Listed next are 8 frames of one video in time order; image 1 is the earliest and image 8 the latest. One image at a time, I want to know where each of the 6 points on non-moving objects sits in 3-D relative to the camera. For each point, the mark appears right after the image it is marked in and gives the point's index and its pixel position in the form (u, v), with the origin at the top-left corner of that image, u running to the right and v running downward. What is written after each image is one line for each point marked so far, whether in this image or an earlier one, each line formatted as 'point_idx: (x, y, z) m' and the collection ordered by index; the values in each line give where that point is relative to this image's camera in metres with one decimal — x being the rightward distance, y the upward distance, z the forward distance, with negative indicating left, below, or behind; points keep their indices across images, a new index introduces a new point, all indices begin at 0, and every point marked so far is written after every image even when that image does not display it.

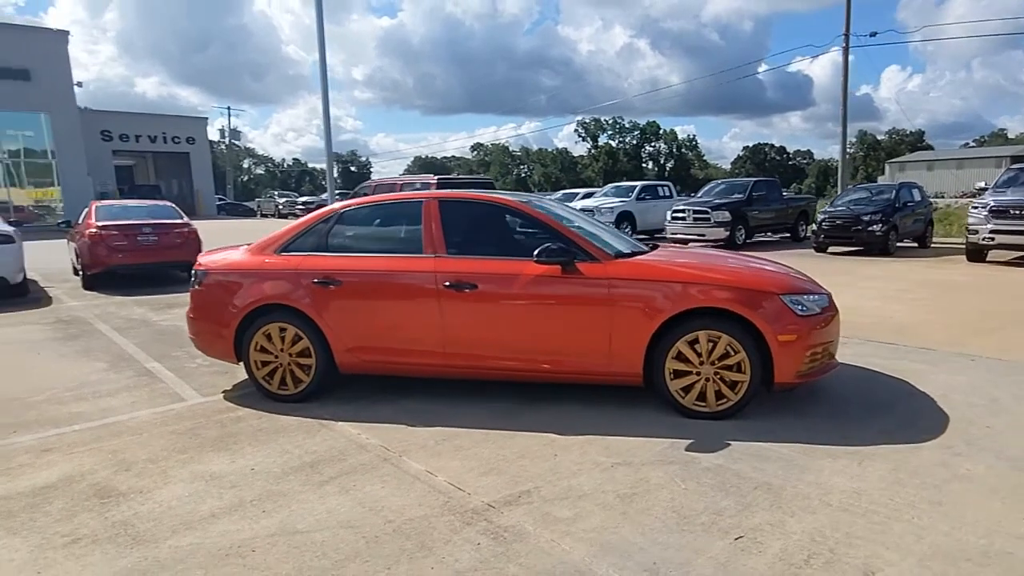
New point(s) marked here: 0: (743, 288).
0: (+1.6, 0.0, +4.4) m
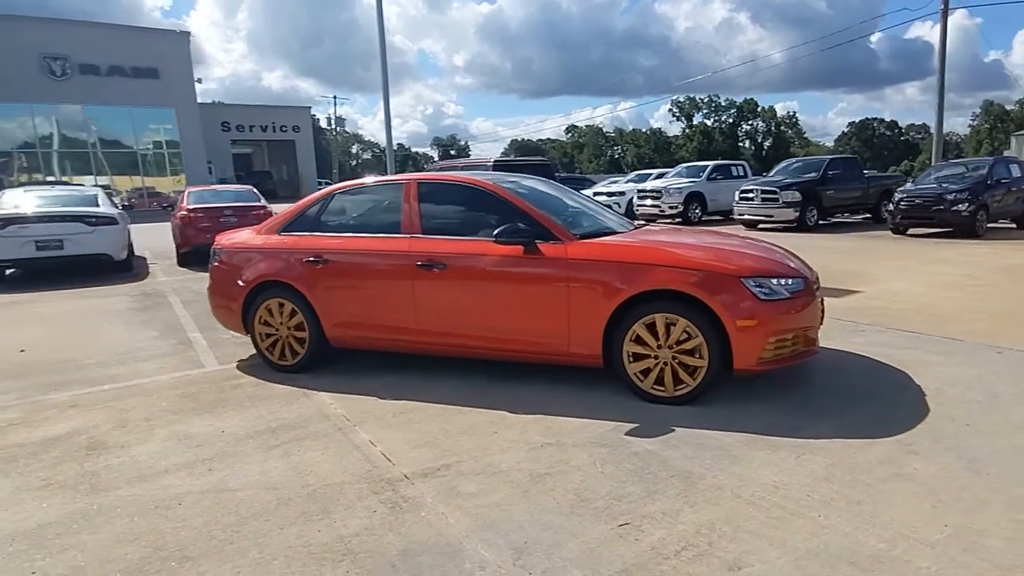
0: (+1.2, +0.1, +4.2) m
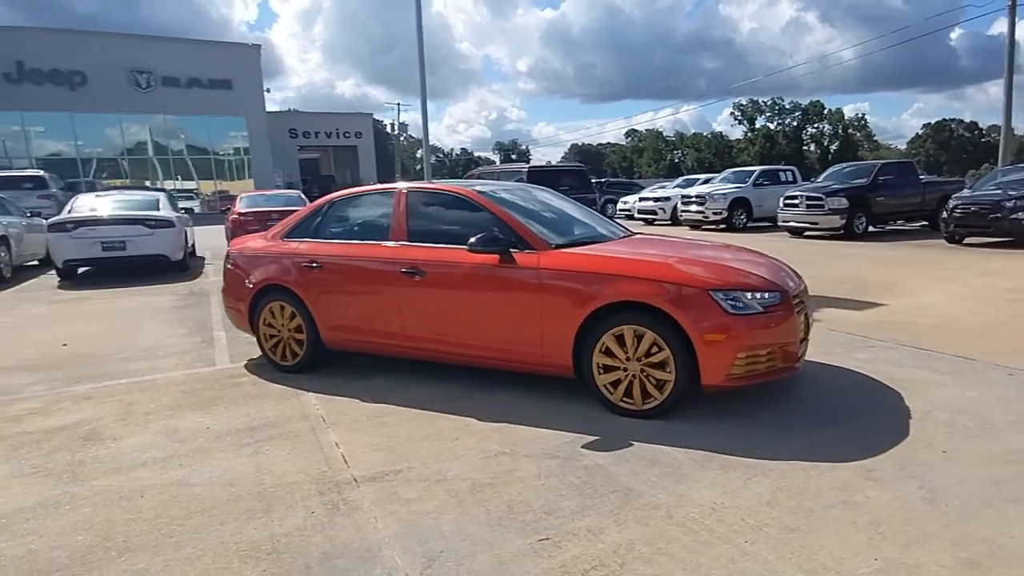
0: (+1.0, 0.0, +4.1) m
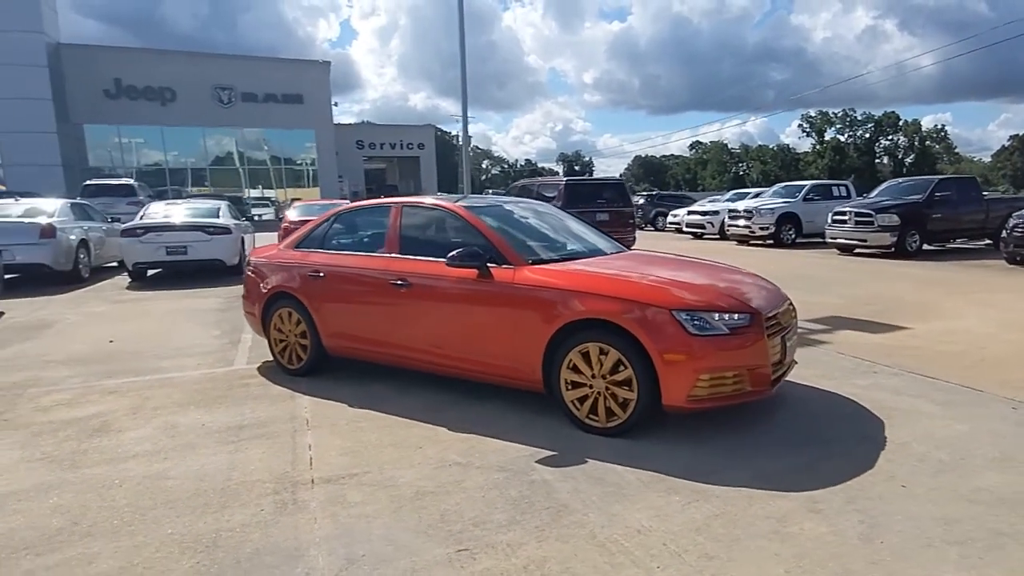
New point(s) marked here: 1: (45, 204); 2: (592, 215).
0: (+0.8, -0.1, +4.0) m
1: (-10.7, +1.9, +14.8) m
2: (+1.6, +1.5, +12.8) m
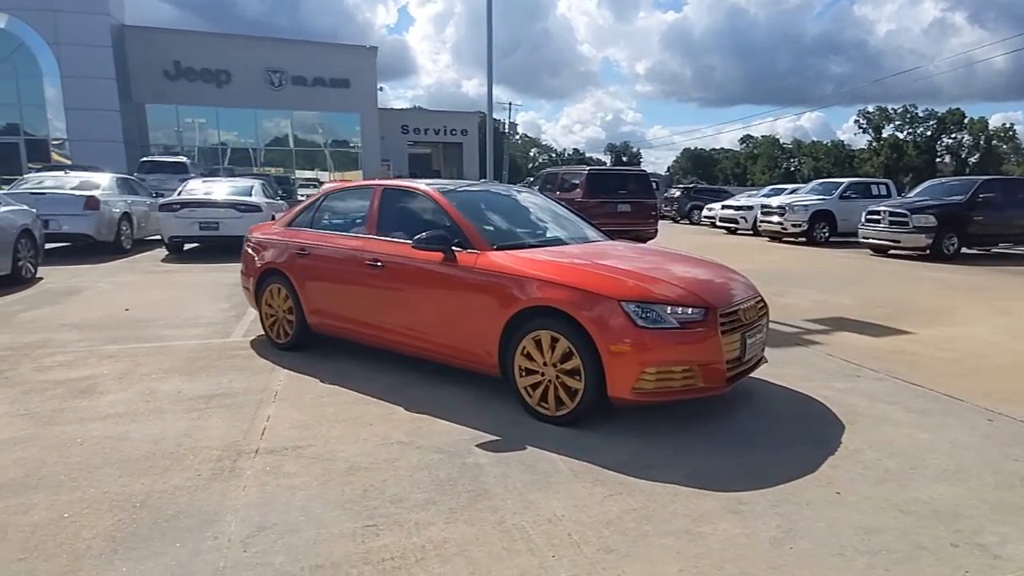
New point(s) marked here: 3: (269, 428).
0: (+0.4, 0.0, +4.0) m
1: (-10.1, +2.7, +15.5) m
2: (+2.0, +1.6, +12.6) m
3: (-1.6, -0.9, +4.3) m
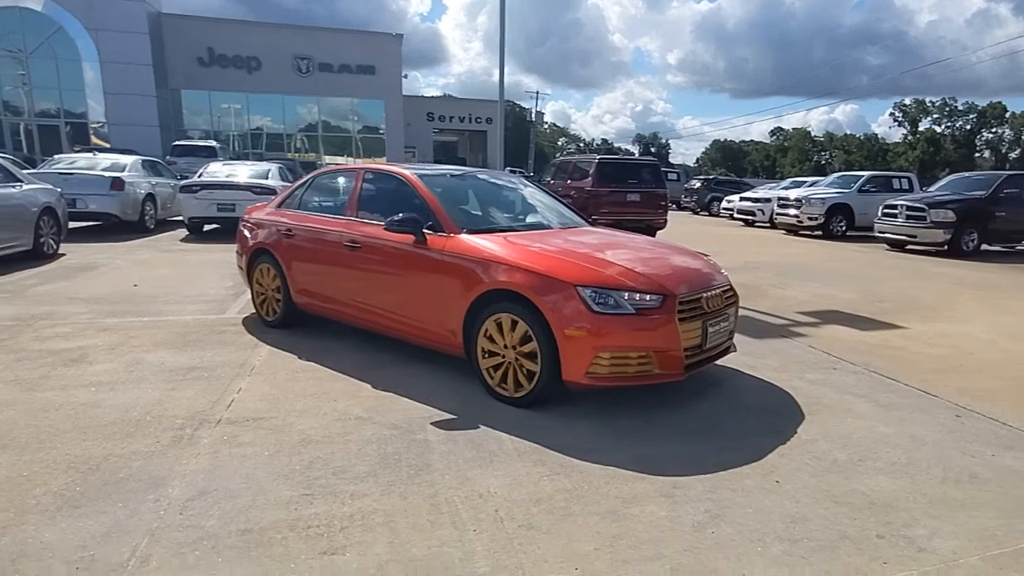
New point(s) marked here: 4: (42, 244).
0: (+0.2, +0.1, +4.0) m
1: (-9.7, +3.2, +15.9) m
2: (+2.1, +1.8, +12.5) m
3: (-1.9, -0.8, +4.4) m
4: (-8.3, +0.8, +11.3) m
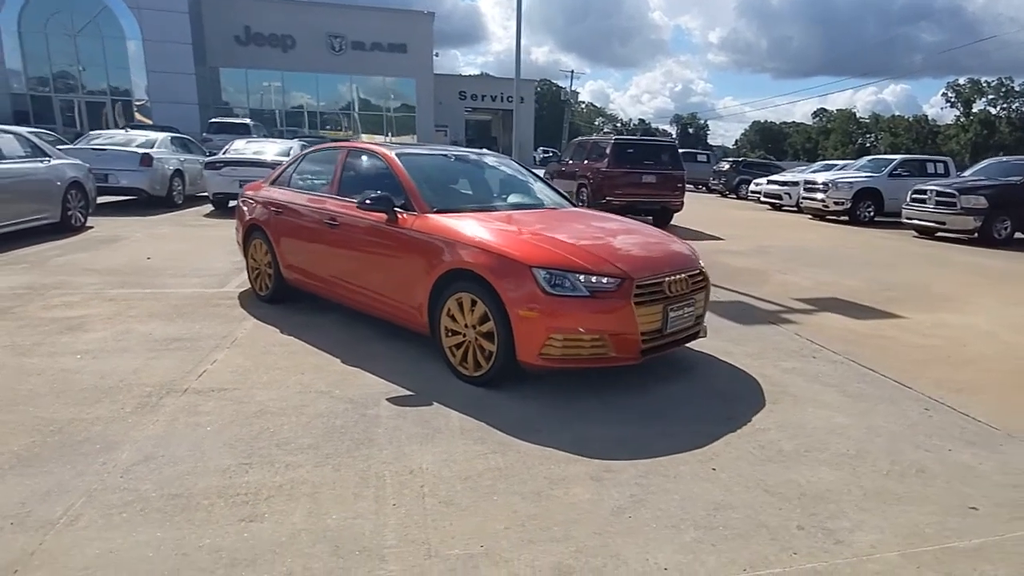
0: (-0.1, +0.2, +3.9) m
1: (-9.2, +3.9, +16.3) m
2: (+2.4, +2.2, +12.3) m
3: (-2.1, -0.6, +4.5) m
4: (-8.1, +1.3, +11.8) m
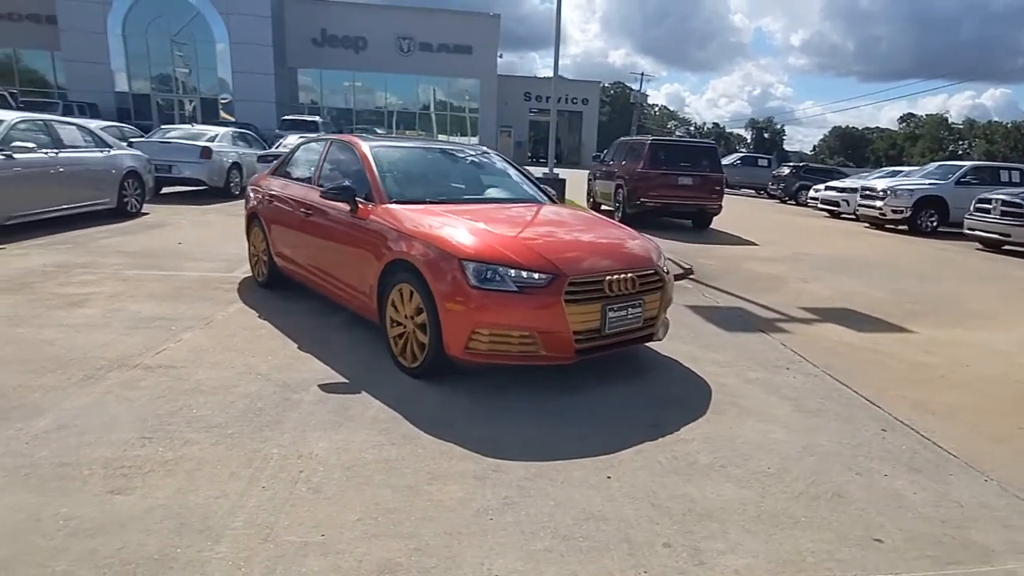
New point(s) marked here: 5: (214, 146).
0: (-0.4, +0.3, +3.8) m
1: (-8.0, +4.2, +17.1) m
2: (+3.0, +2.1, +11.8) m
3: (-2.5, -0.4, +4.6) m
4: (-7.5, +1.6, +12.5) m
5: (-7.6, +3.6, +16.4) m
